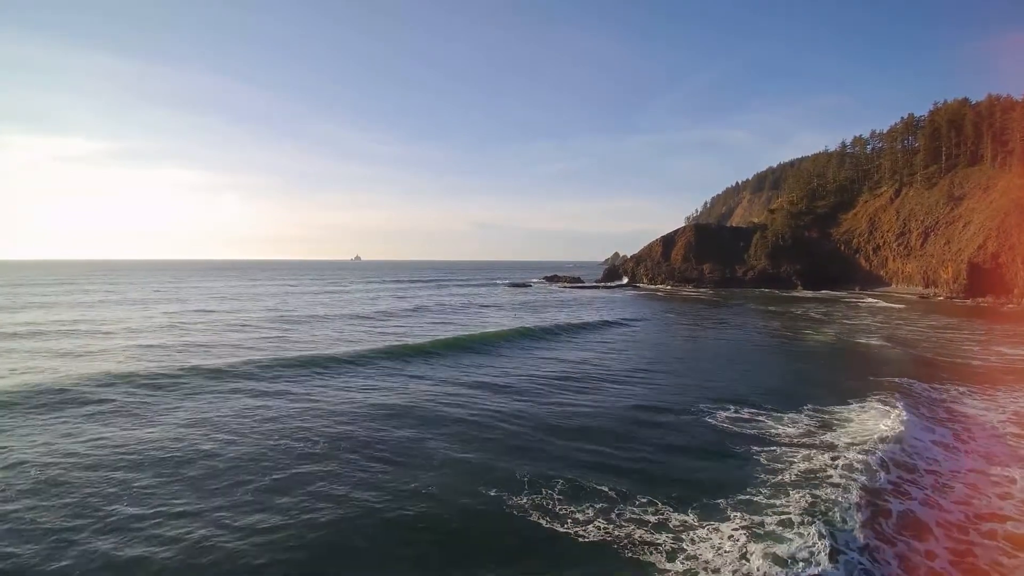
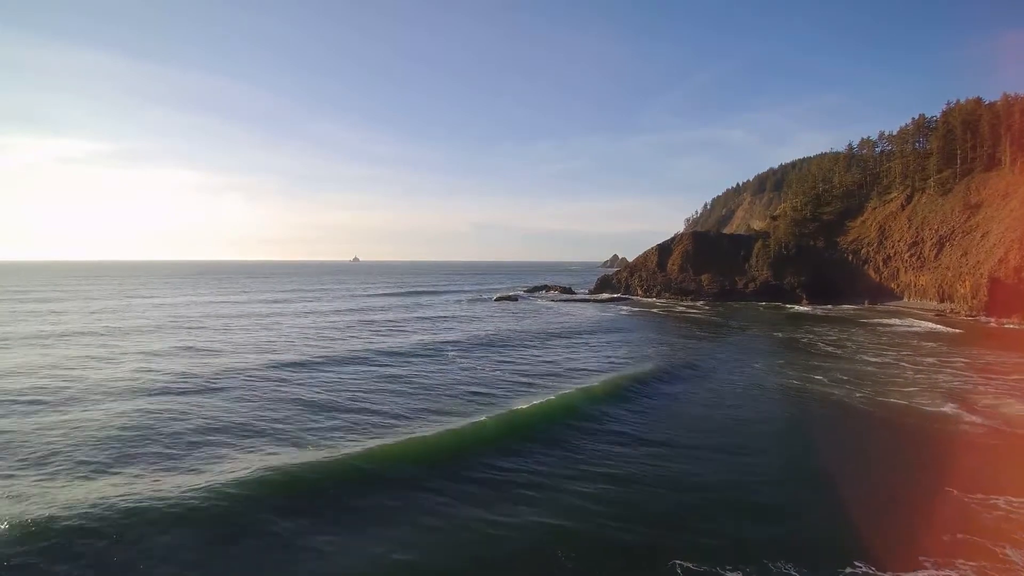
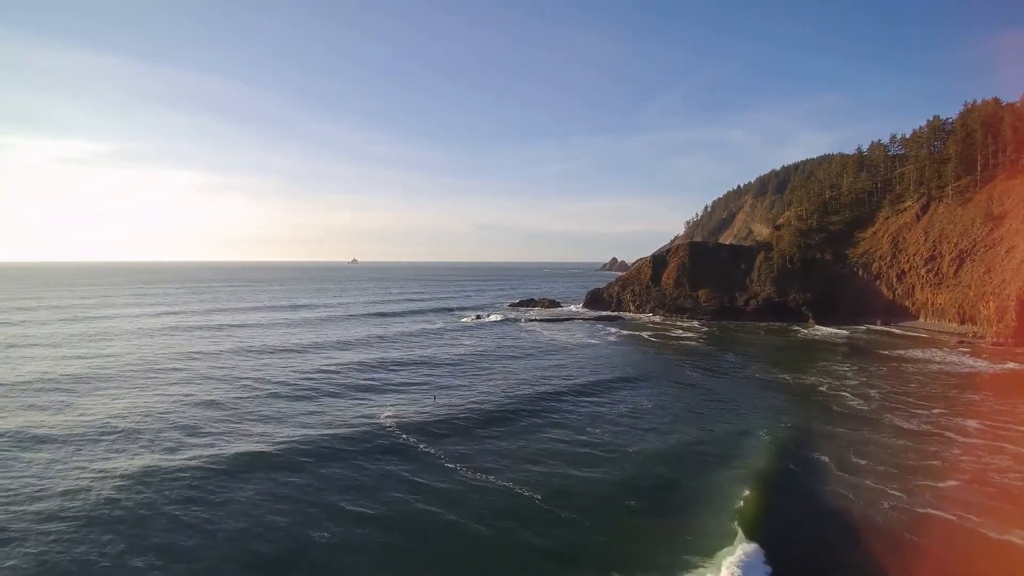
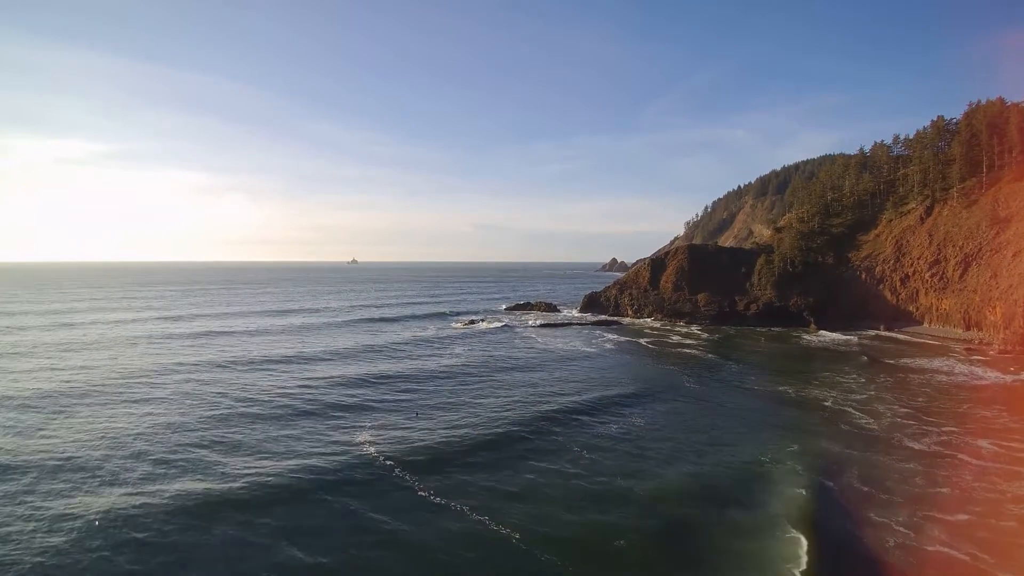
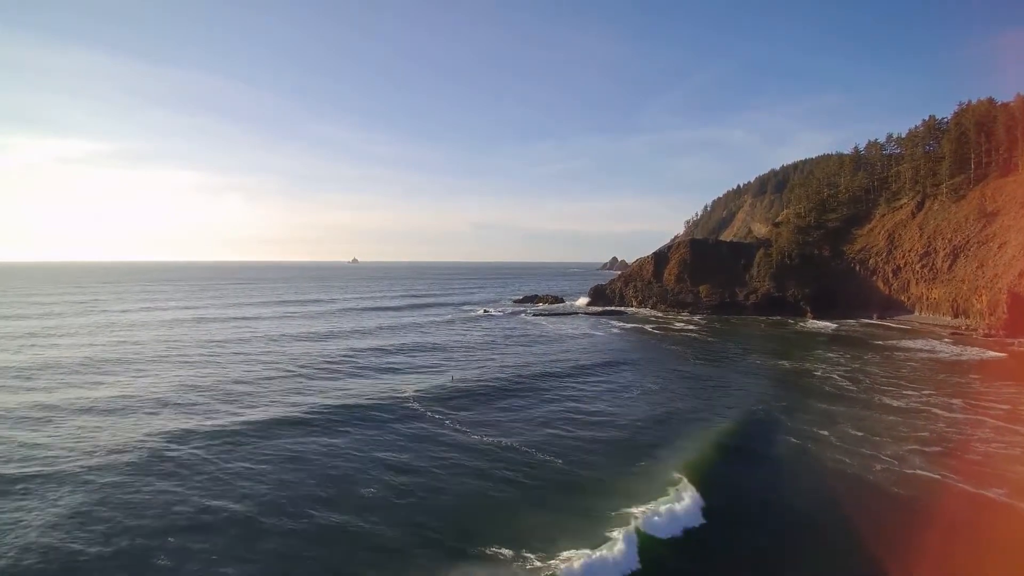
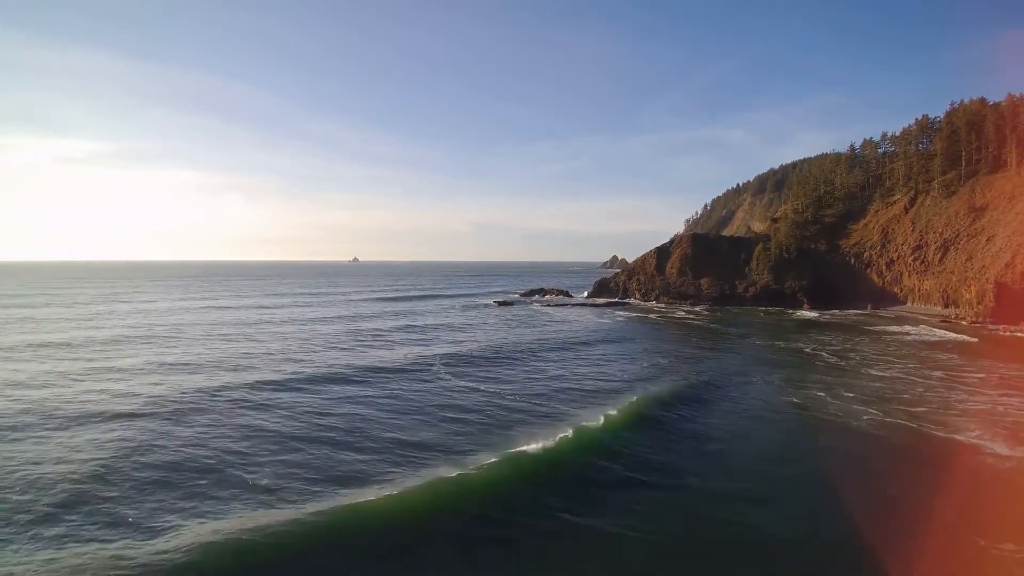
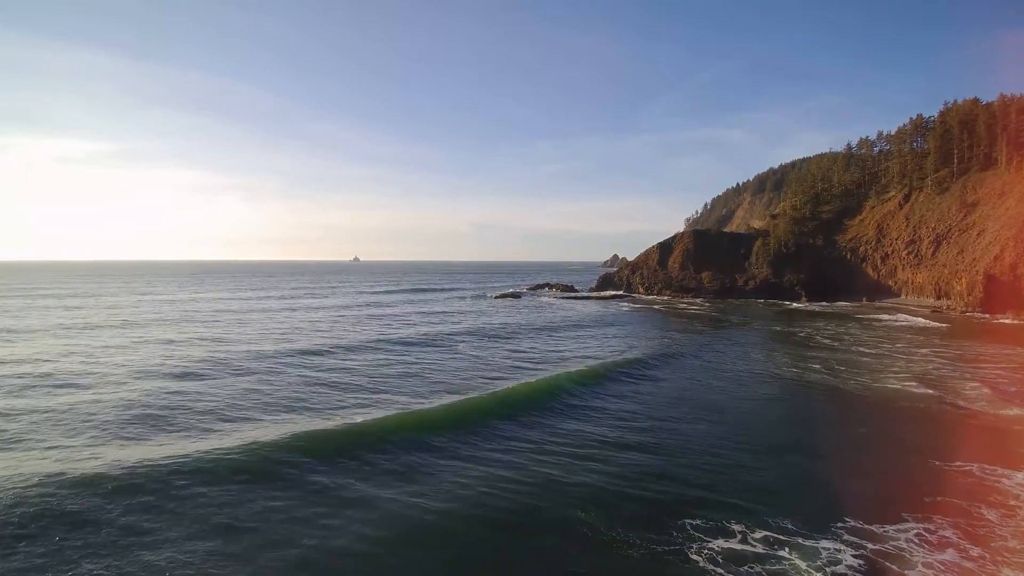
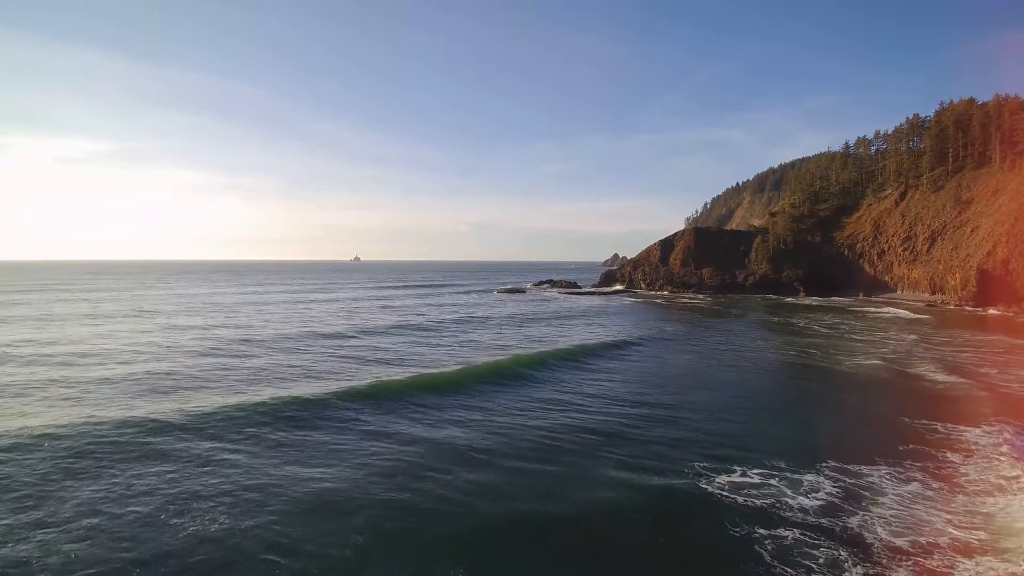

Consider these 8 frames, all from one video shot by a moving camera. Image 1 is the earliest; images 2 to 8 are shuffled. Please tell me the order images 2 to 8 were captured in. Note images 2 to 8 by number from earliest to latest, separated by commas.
8, 7, 2, 6, 5, 3, 4
